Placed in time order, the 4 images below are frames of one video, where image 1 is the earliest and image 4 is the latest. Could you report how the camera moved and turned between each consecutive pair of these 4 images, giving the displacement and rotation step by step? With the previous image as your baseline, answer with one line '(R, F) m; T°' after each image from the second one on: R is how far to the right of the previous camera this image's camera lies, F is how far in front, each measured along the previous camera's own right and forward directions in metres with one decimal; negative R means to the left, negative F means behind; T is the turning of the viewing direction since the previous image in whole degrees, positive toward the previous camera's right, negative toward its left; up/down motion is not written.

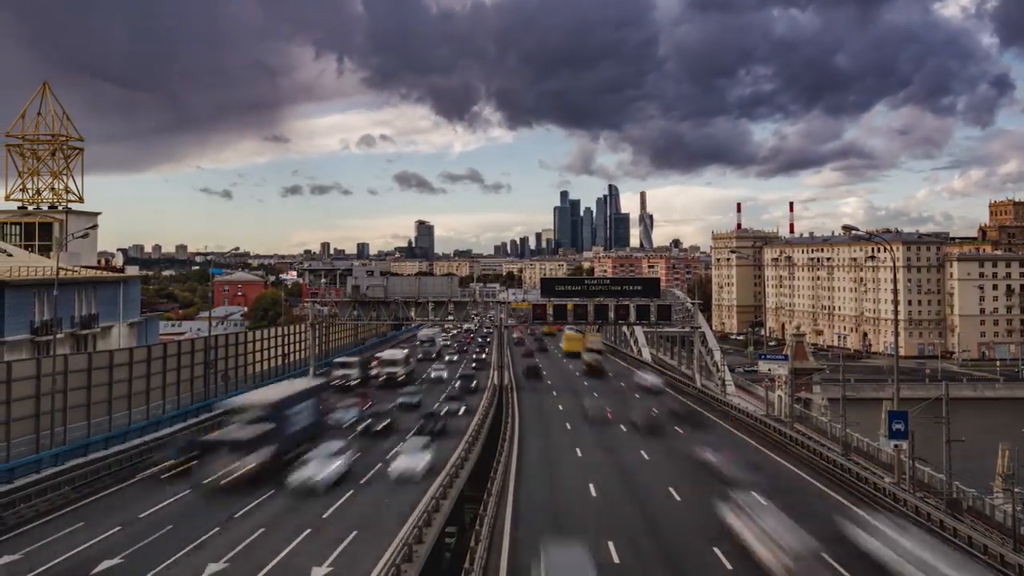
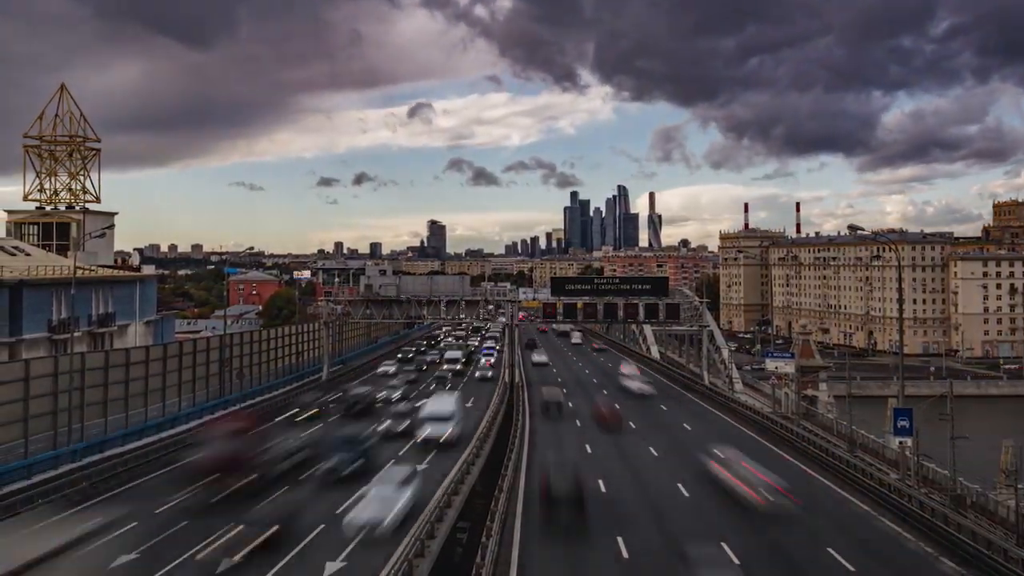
(-0.1, -0.7) m; -1°
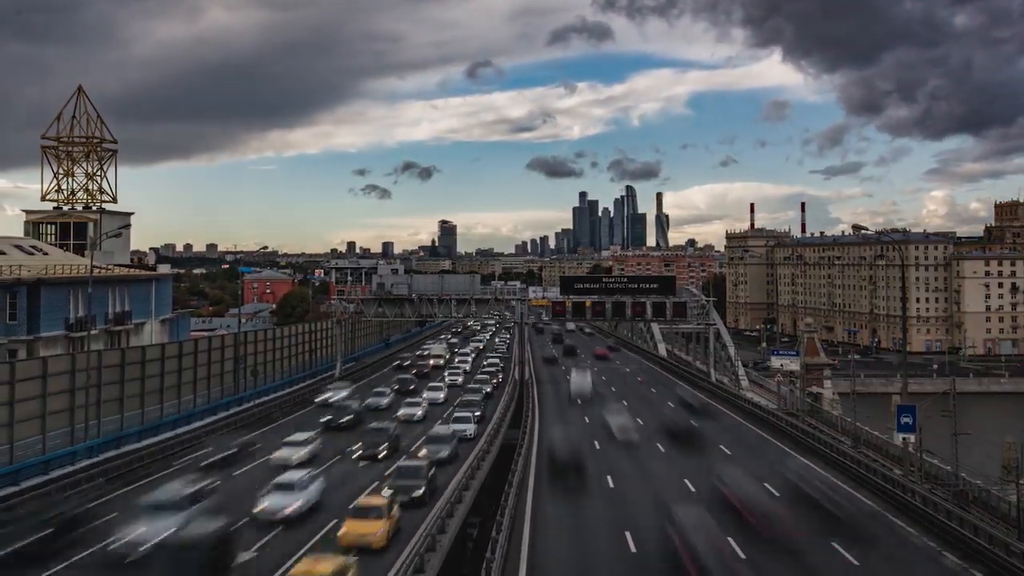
(-0.1, -0.7) m; -1°
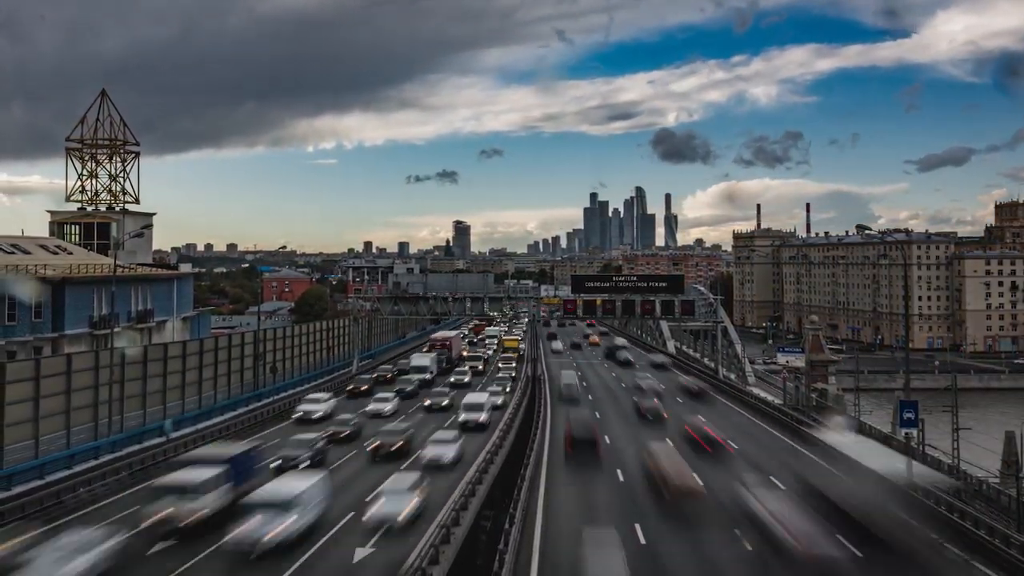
(0.0, -1.1) m; -1°
